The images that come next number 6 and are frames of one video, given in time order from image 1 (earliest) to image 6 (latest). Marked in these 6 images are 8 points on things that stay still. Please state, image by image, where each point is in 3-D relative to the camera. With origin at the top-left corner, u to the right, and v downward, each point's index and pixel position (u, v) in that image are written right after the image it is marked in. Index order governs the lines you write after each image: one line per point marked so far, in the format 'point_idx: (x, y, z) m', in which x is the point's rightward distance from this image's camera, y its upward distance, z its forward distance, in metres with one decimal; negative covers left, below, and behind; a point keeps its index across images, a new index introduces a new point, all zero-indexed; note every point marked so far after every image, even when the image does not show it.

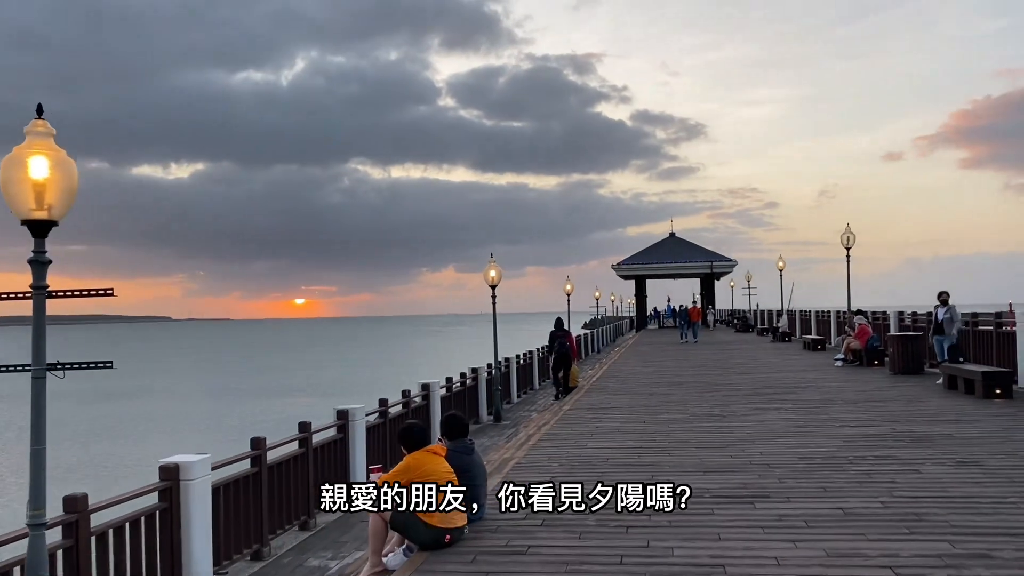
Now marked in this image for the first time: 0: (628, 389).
0: (+2.0, -1.8, +14.7) m
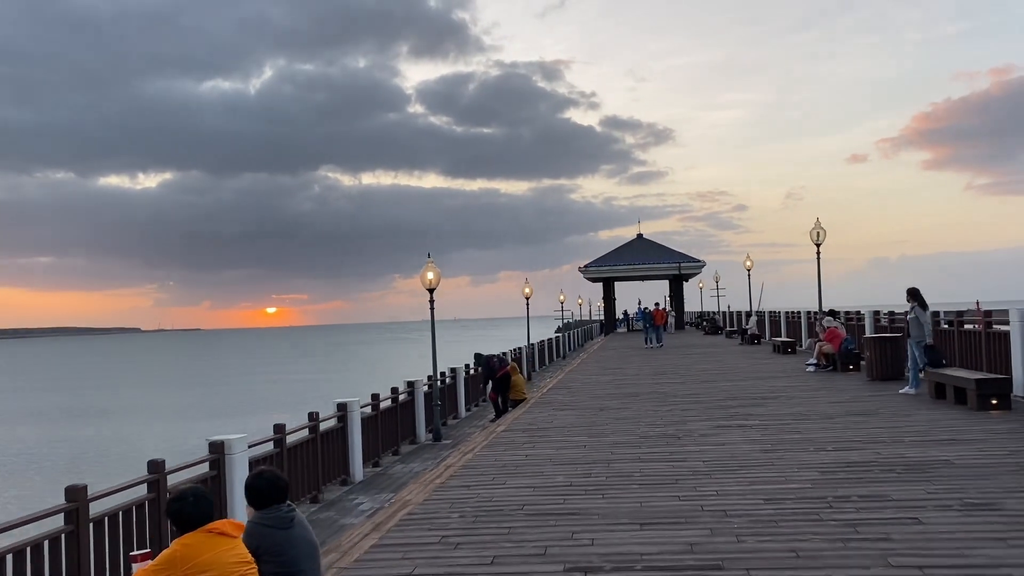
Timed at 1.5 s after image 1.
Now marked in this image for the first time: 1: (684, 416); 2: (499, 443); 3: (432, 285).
0: (+1.0, -1.8, +13.0) m
1: (+2.2, -1.6, +10.7) m
2: (-0.2, -1.8, +9.5) m
3: (-1.5, 0.0, +15.5) m
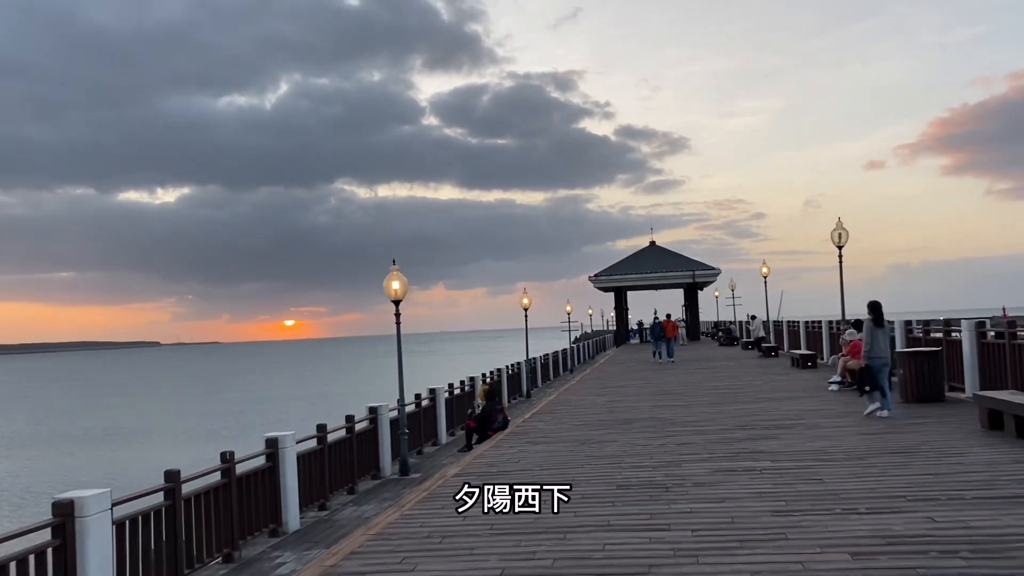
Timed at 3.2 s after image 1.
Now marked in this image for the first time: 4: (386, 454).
0: (+0.6, -1.9, +11.1) m
1: (+1.8, -1.7, +8.8) m
2: (-0.6, -1.8, +7.5) m
3: (-1.9, -0.1, +13.7) m
4: (-2.0, -2.7, +13.5) m
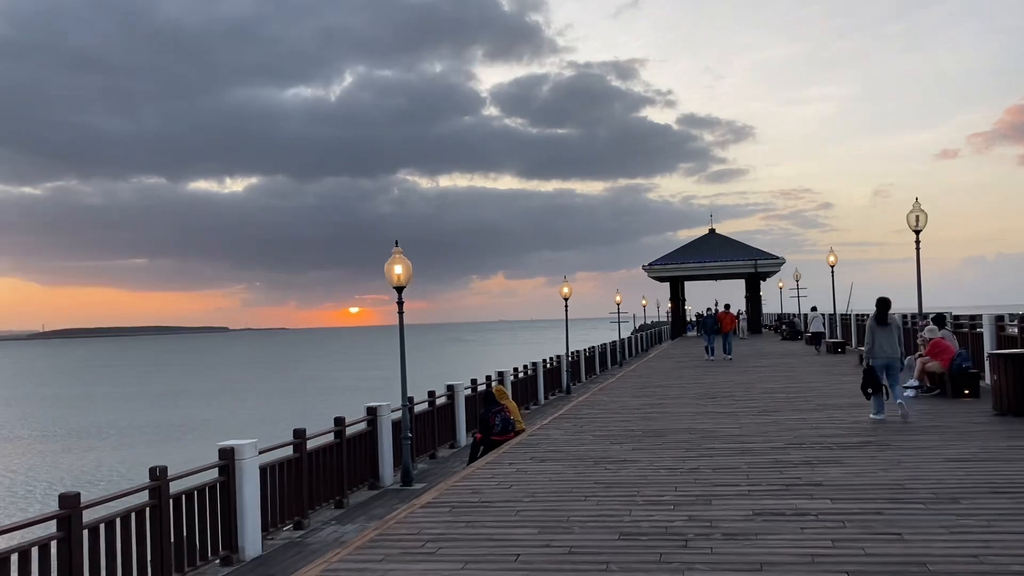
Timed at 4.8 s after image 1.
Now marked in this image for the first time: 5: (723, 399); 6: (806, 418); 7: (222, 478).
0: (+0.7, -1.8, +9.3) m
1: (+1.7, -1.6, +6.9) m
2: (-0.8, -1.7, +5.8) m
3: (-1.6, +0.1, +12.0) m
4: (-1.8, -2.5, +11.9) m
5: (+3.5, -1.8, +13.9) m
6: (+3.8, -1.7, +11.0) m
7: (-2.8, -1.9, +8.3) m
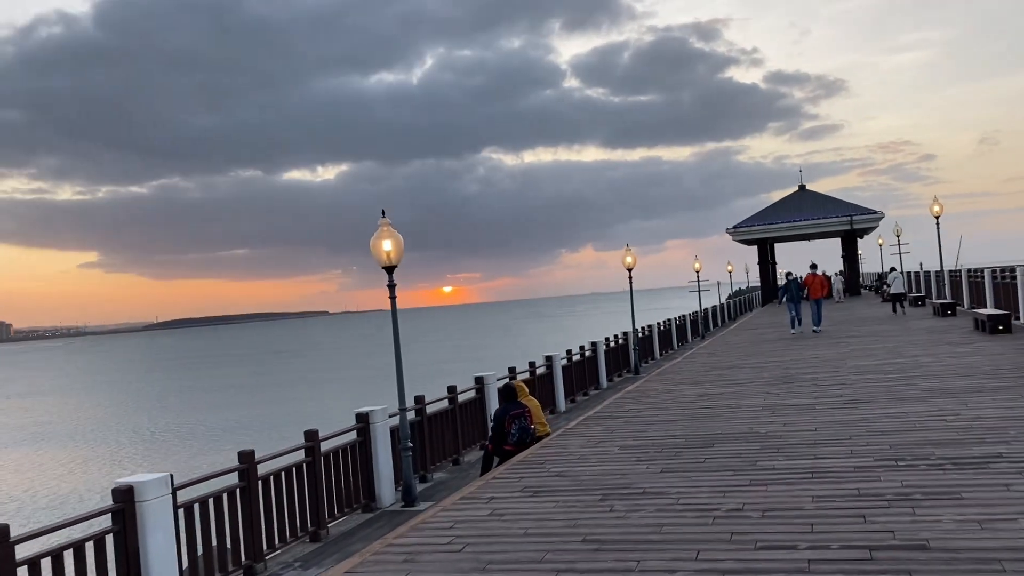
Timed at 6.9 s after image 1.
0: (+0.6, -1.5, +7.0) m
1: (+1.3, -1.4, +4.5) m
2: (-1.2, -1.6, +3.8) m
3: (-1.4, +0.3, +9.9) m
4: (-1.5, -2.2, +9.9) m
5: (+3.9, -1.3, +11.3) m
6: (+3.9, -1.2, +8.4) m
7: (-3.0, -1.8, +6.4) m
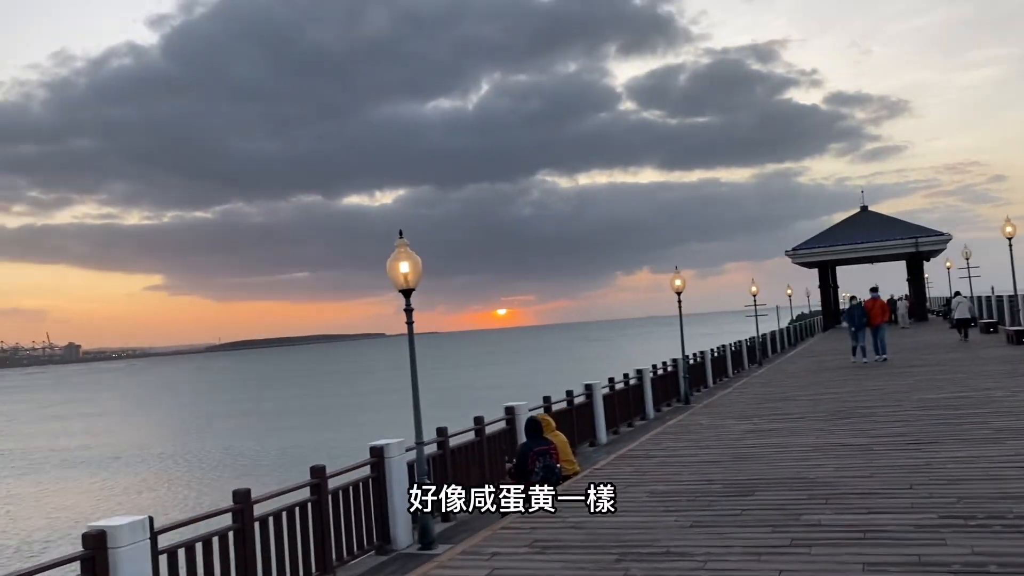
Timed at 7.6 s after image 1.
0: (+0.7, -1.7, +6.3) m
1: (+1.3, -1.5, +3.7) m
2: (-1.4, -1.8, +3.1) m
3: (-1.1, 0.0, +9.3) m
4: (-1.2, -2.5, +9.2) m
5: (+4.3, -1.6, +10.3) m
6: (+4.1, -1.5, +7.4) m
7: (-2.9, -2.0, +5.8) m
